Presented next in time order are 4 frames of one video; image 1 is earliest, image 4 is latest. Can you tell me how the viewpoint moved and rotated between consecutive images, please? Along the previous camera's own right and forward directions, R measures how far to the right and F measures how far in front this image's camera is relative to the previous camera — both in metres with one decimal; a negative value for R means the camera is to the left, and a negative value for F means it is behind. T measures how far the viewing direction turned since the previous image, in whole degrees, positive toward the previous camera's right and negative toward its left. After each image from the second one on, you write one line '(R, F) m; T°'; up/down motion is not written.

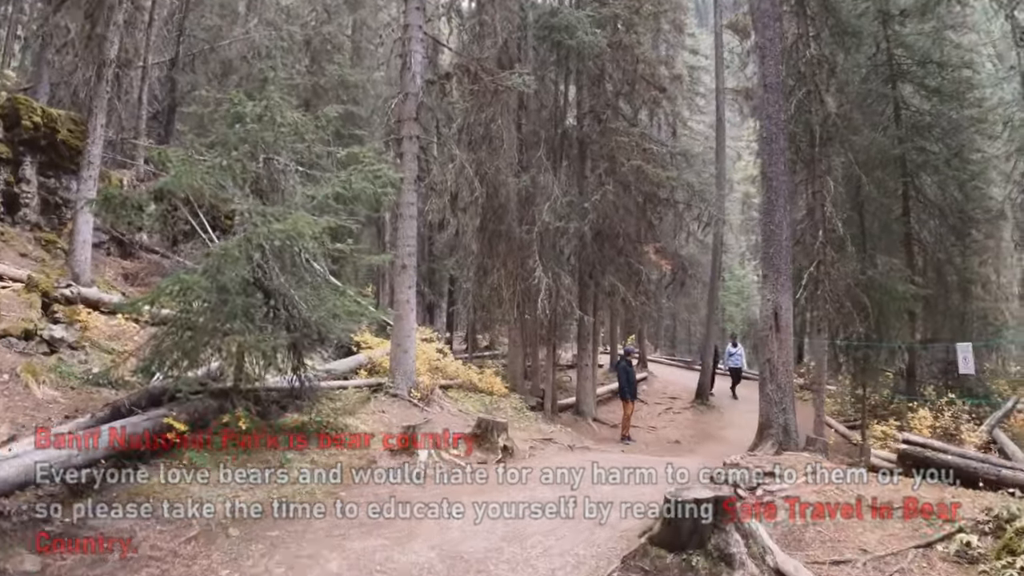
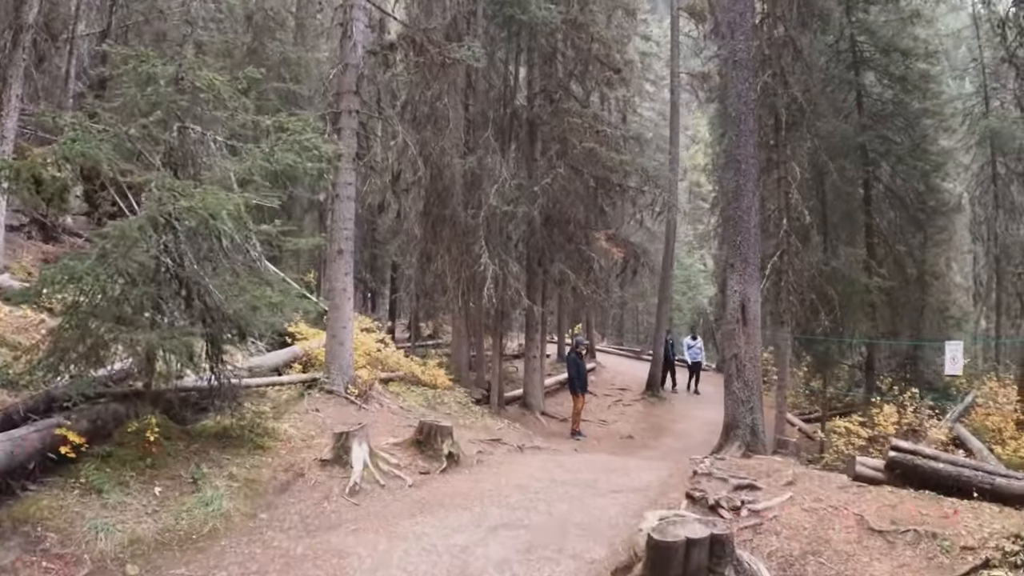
(0.0, +0.8) m; +3°
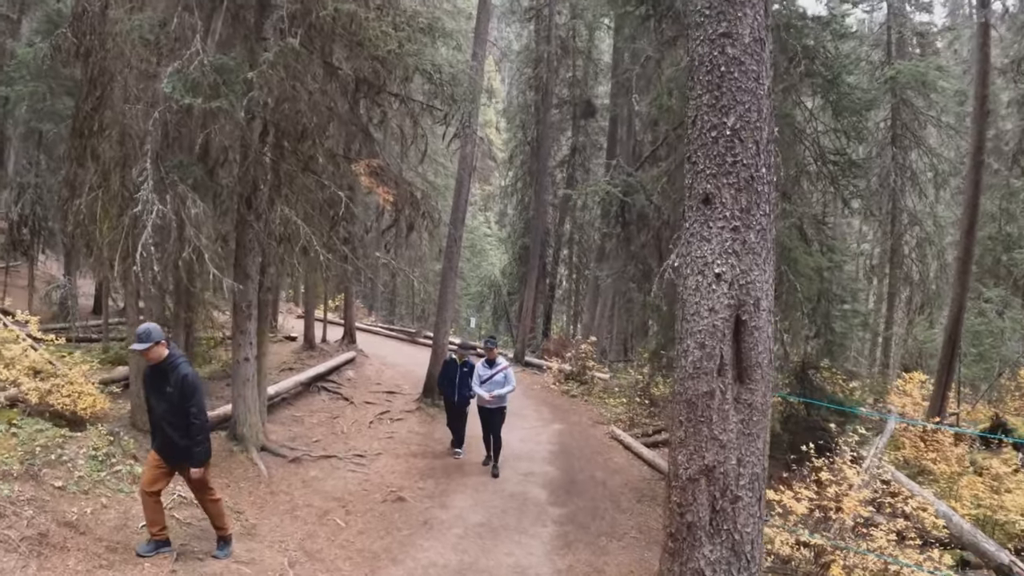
(+0.6, +5.7) m; +12°
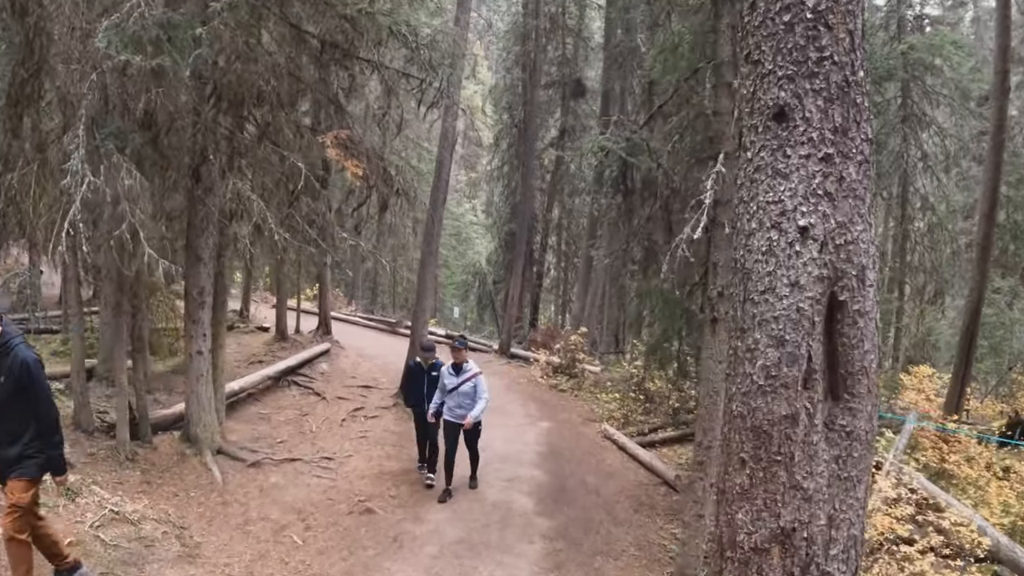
(0.0, +1.0) m; +1°
